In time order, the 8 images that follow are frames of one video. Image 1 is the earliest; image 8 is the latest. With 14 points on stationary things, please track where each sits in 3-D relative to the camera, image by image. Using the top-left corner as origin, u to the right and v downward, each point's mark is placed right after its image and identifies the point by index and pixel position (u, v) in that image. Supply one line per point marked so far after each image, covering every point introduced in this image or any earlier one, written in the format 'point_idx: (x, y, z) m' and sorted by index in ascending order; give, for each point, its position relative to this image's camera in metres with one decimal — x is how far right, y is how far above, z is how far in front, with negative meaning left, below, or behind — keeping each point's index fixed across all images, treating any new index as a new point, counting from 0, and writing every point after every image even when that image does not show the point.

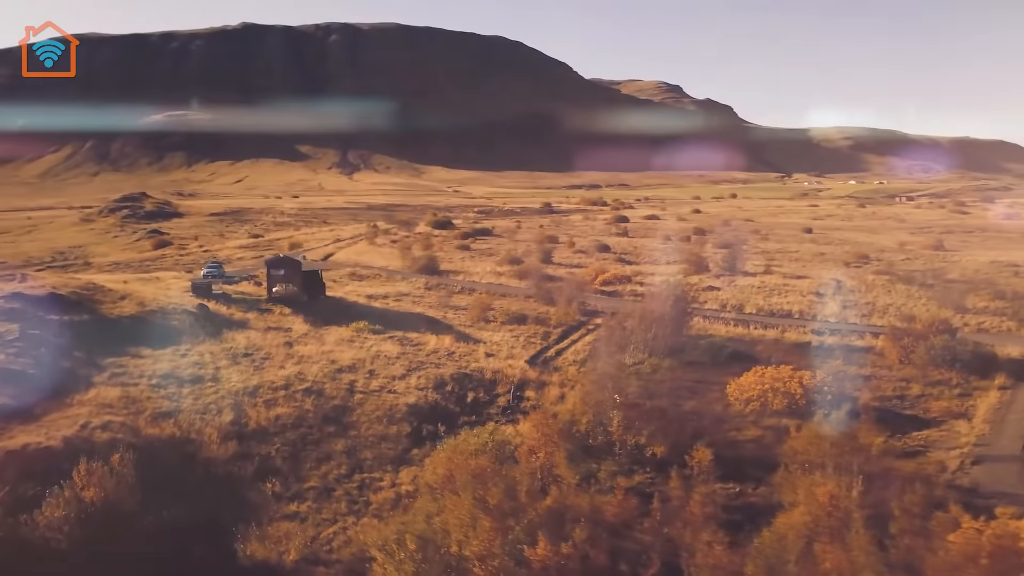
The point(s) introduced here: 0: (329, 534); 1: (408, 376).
0: (-1.9, -2.5, +9.1) m
1: (-2.1, -1.8, +17.1) m
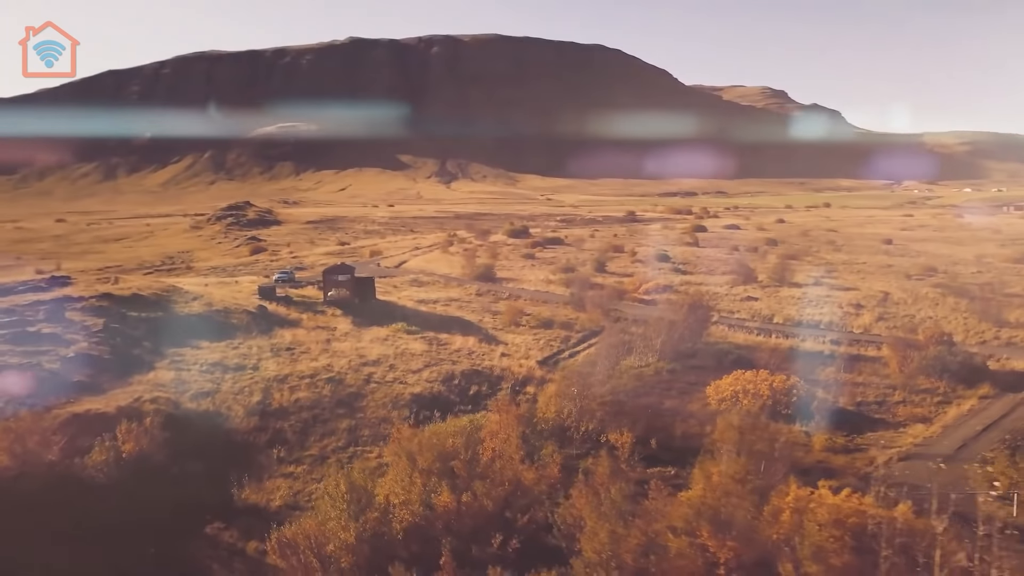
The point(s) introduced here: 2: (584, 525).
0: (-2.8, -2.6, +11.6) m
1: (-2.1, -2.0, +19.5) m
2: (+0.9, -2.6, +9.5) m
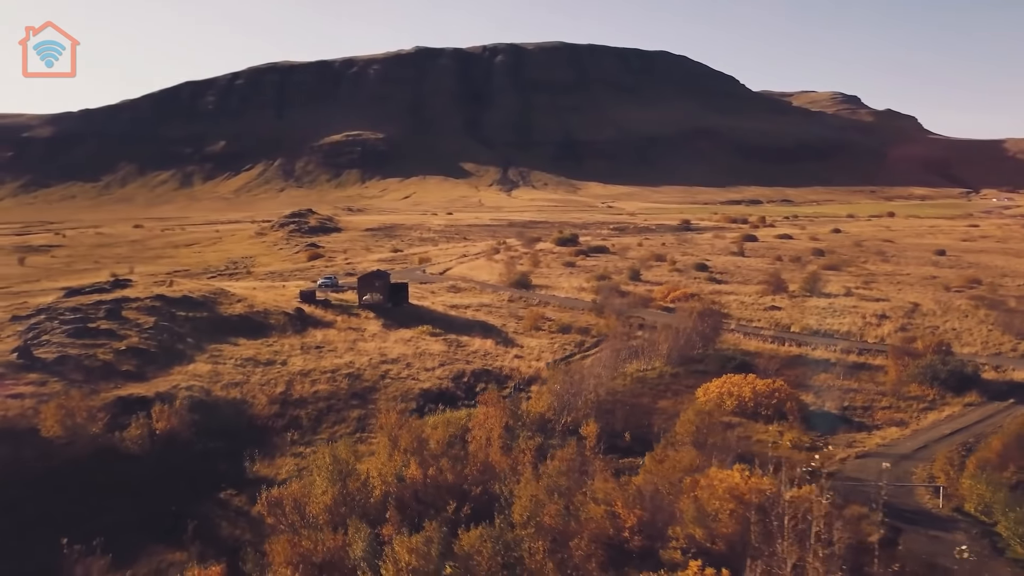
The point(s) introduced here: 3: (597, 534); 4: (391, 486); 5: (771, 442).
0: (-3.3, -2.6, +13.4) m
1: (-2.0, -2.1, +21.3) m
2: (+0.3, -2.7, +11.1) m
3: (+1.1, -2.8, +9.3) m
4: (-1.6, -2.7, +11.1) m
5: (+5.1, -3.1, +16.0) m
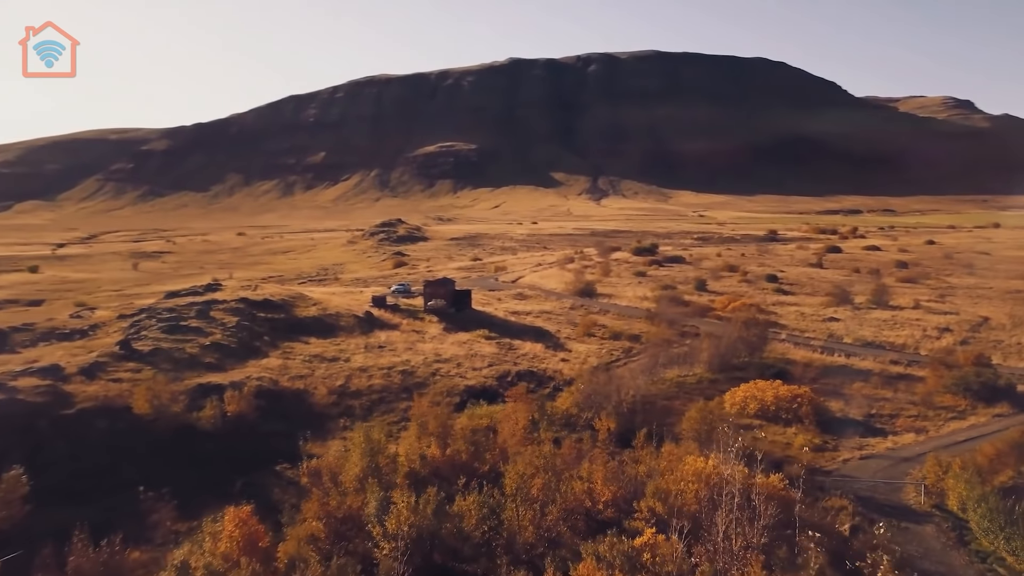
0: (-3.0, -2.7, +15.5) m
1: (-0.8, -2.3, +23.2) m
2: (+0.3, -2.8, +12.8) m
3: (+0.9, -2.9, +10.9) m
4: (-1.5, -2.7, +13.0) m
5: (+5.6, -3.3, +17.2) m
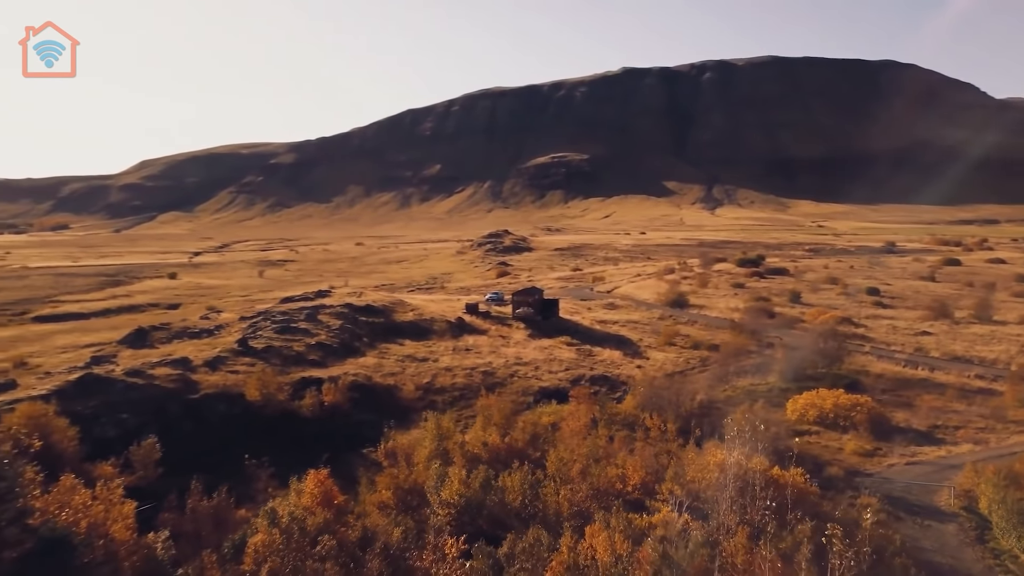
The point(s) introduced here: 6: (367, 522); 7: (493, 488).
0: (-1.8, -2.9, +17.6) m
1: (+1.5, -2.6, +25.0) m
2: (+1.1, -2.9, +14.4) m
3: (+1.5, -3.0, +12.5) m
4: (-0.6, -2.9, +14.9) m
5: (+7.0, -3.5, +18.1) m
6: (-1.9, -3.1, +10.8) m
7: (-0.3, -3.0, +12.4) m
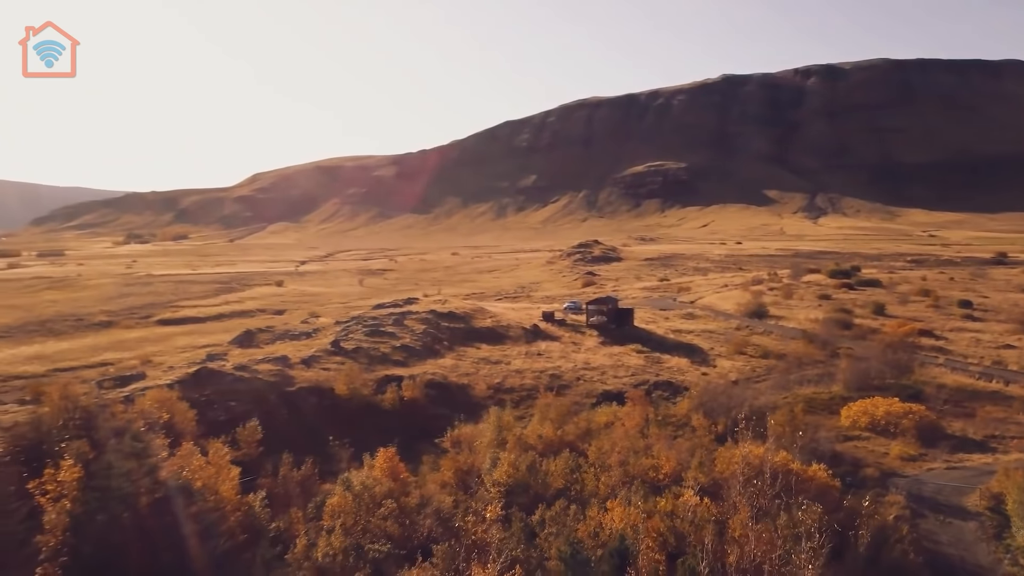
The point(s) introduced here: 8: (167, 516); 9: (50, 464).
0: (-0.4, -3.1, +19.5) m
1: (+3.7, -2.9, +26.4) m
2: (+2.1, -3.1, +16.0) m
3: (+2.2, -3.2, +14.1) m
4: (+0.4, -3.1, +16.8) m
5: (+8.3, -3.8, +19.0) m
6: (-1.4, -3.2, +12.8) m
7: (+0.5, -3.2, +14.1) m
8: (-4.7, -3.1, +11.1) m
9: (-7.0, -2.6, +12.3) m
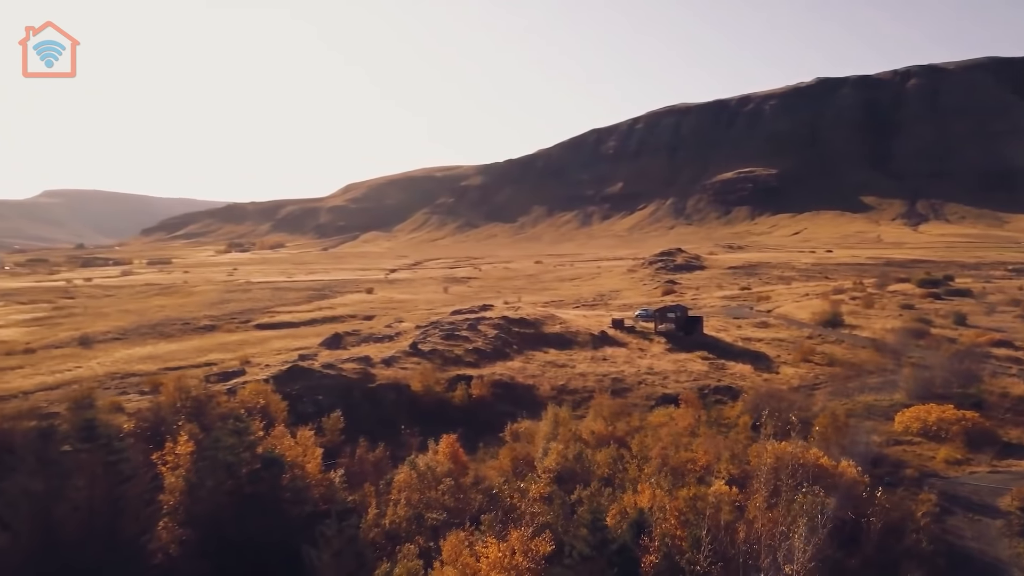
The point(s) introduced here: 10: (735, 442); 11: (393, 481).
0: (+1.1, -3.3, +21.2) m
1: (+5.9, -3.1, +27.6) m
2: (+3.2, -3.3, +17.4) m
3: (+3.1, -3.3, +15.5) m
4: (+1.6, -3.2, +18.3) m
5: (+9.7, -4.0, +19.7) m
6: (-0.6, -3.4, +14.6) m
7: (+1.4, -3.3, +15.7) m
8: (-4.0, -3.1, +13.3) m
9: (-6.2, -2.7, +14.7) m
10: (+4.7, -3.3, +17.2) m
11: (-2.1, -3.4, +14.4) m
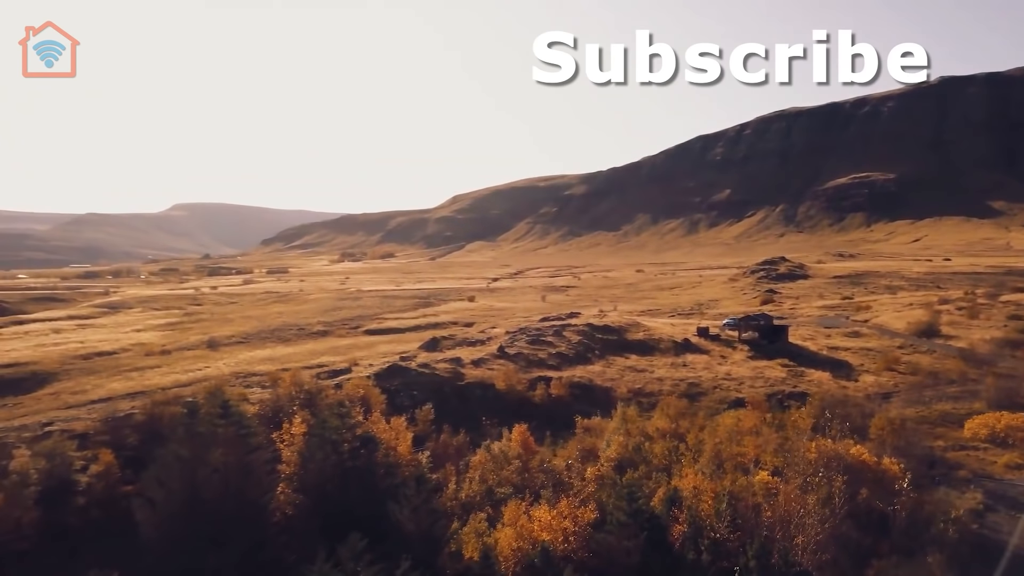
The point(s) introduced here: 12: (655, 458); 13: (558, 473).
0: (+3.2, -3.5, +23.0) m
1: (+8.8, -3.5, +28.7) m
2: (+4.8, -3.5, +19.0) m
3: (+4.5, -3.5, +17.1) m
4: (+3.3, -3.4, +20.1) m
5: (+11.6, -4.3, +20.4) m
6: (+0.7, -3.5, +16.6) m
7: (+2.8, -3.5, +17.5) m
8: (-2.9, -3.3, +15.8) m
9: (-4.8, -2.9, +17.5) m
10: (+6.2, -3.5, +18.6) m
11: (-0.8, -3.6, +16.6) m
12: (+3.0, -3.6, +17.1) m
13: (+0.9, -3.6, +15.9) m
